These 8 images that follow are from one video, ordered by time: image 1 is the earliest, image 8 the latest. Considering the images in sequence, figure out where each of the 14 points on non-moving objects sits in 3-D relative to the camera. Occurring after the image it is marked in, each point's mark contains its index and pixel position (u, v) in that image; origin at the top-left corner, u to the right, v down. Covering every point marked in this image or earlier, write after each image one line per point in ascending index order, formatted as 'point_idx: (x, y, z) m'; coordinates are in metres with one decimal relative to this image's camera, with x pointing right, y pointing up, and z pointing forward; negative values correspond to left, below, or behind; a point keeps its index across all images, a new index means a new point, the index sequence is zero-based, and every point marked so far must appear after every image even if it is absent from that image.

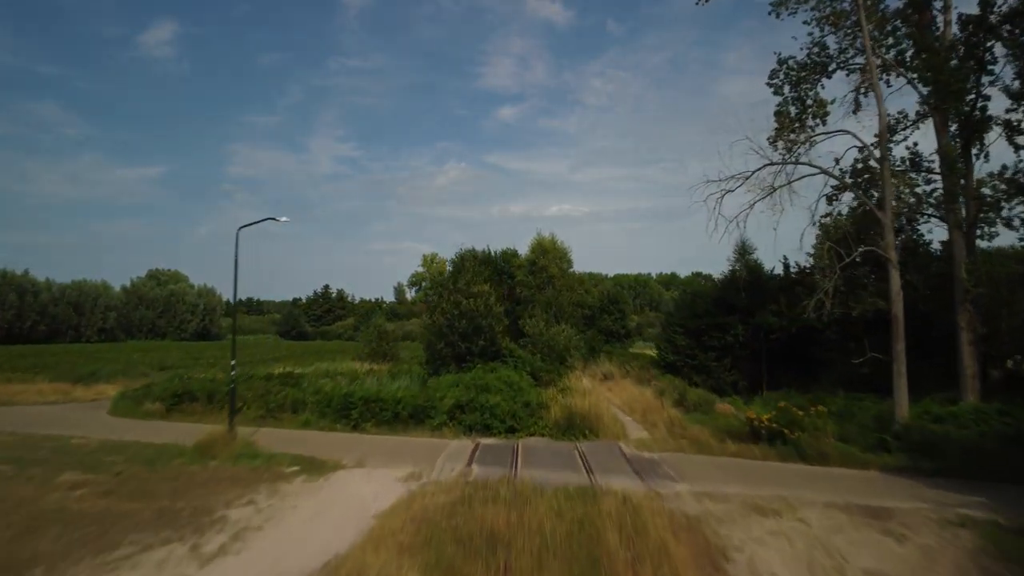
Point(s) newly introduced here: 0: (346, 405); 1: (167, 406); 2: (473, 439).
0: (-4.0, -2.8, +14.5) m
1: (-9.2, -3.1, +16.2) m
2: (-0.8, -3.3, +13.0) m
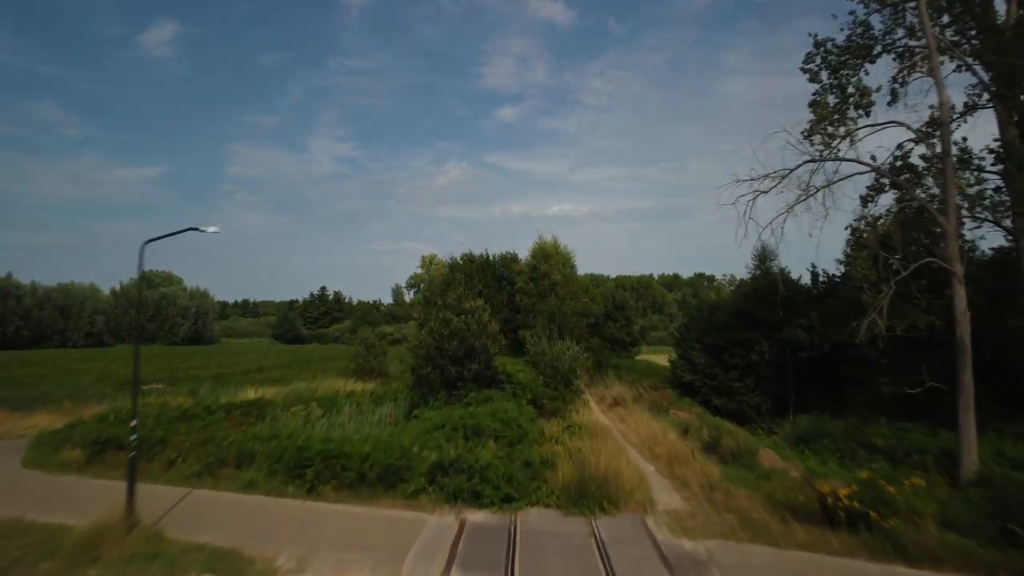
0: (-4.0, -3.3, +11.6) m
1: (-9.3, -3.6, +13.2) m
2: (-0.9, -3.8, +10.1) m
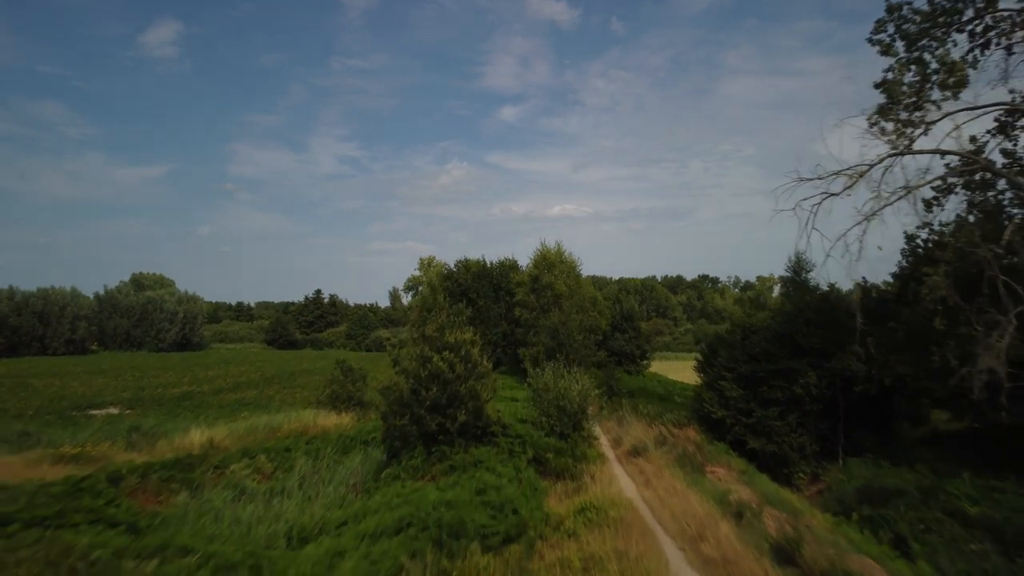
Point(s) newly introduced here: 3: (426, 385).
0: (-4.2, -4.0, +7.5) m
1: (-9.4, -4.3, +9.1) m
2: (-1.0, -4.5, +6.0) m
3: (-2.2, -2.4, +15.2) m
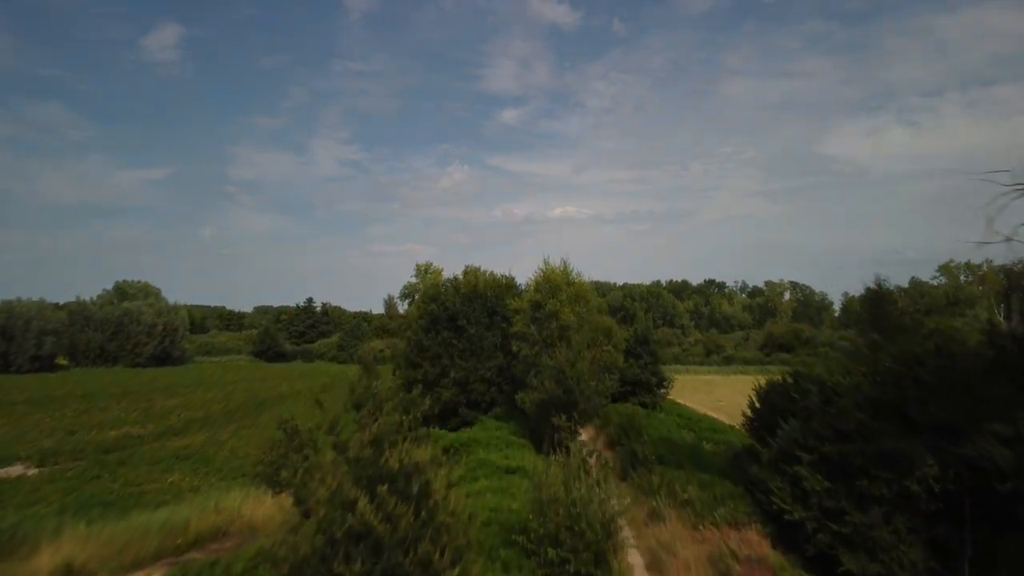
0: (-4.4, -5.3, +1.1) m
1: (-9.6, -5.6, +2.8) m
2: (-1.3, -5.7, -0.4) m
3: (-2.4, -3.7, +8.8) m
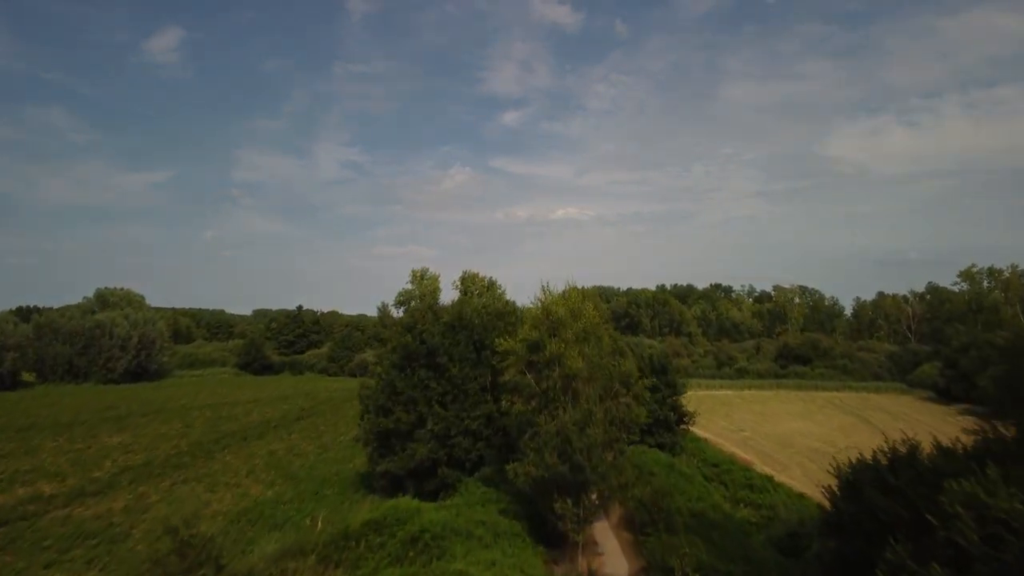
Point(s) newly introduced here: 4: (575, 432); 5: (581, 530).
0: (-4.8, -6.5, -5.2) m
1: (-10.0, -6.9, -3.6) m
2: (-1.7, -6.9, -6.7) m
3: (-2.8, -4.9, +2.5) m
4: (+2.0, -4.6, +19.2) m
5: (+2.9, -6.2, +17.5) m
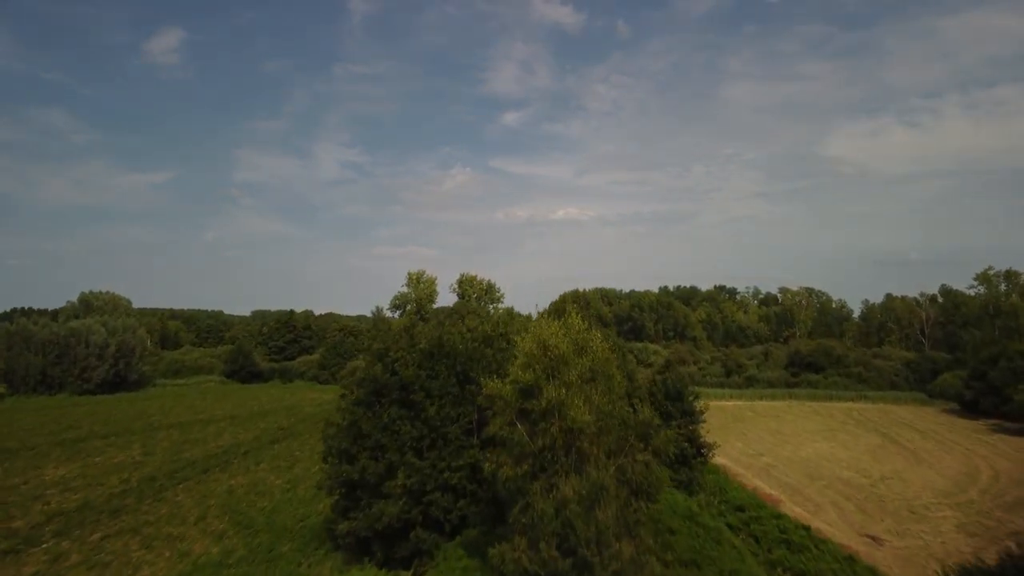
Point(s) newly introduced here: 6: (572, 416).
0: (-5.2, -7.3, -10.0) m
1: (-10.4, -7.6, -8.3) m
2: (-2.1, -7.7, -11.5) m
3: (-3.2, -5.7, -2.3) m
4: (+1.6, -5.3, +14.5) m
5: (+2.5, -7.0, +12.7) m
6: (+1.6, -3.4, +16.2) m
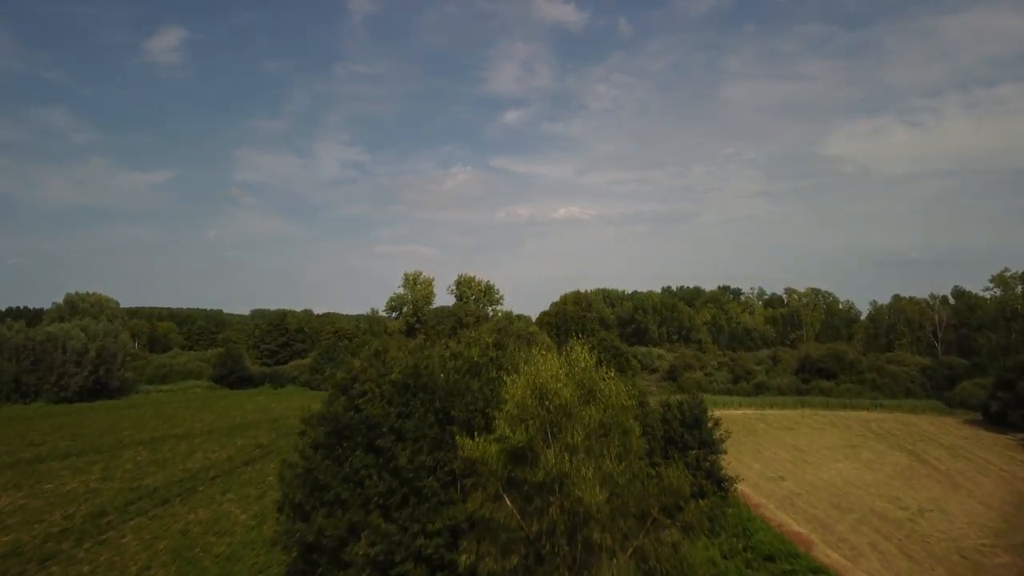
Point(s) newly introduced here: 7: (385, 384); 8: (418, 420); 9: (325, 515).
0: (-5.5, -7.9, -14.1) m
1: (-10.7, -8.3, -12.4) m
2: (-2.4, -8.3, -15.6) m
3: (-3.5, -6.3, -6.4) m
4: (+1.3, -5.9, +10.3) m
5: (+2.2, -7.6, +8.6) m
6: (+1.3, -4.0, +12.1) m
7: (-4.1, -3.0, +19.4) m
8: (-2.9, -4.1, +18.7) m
9: (-5.5, -6.7, +17.8) m
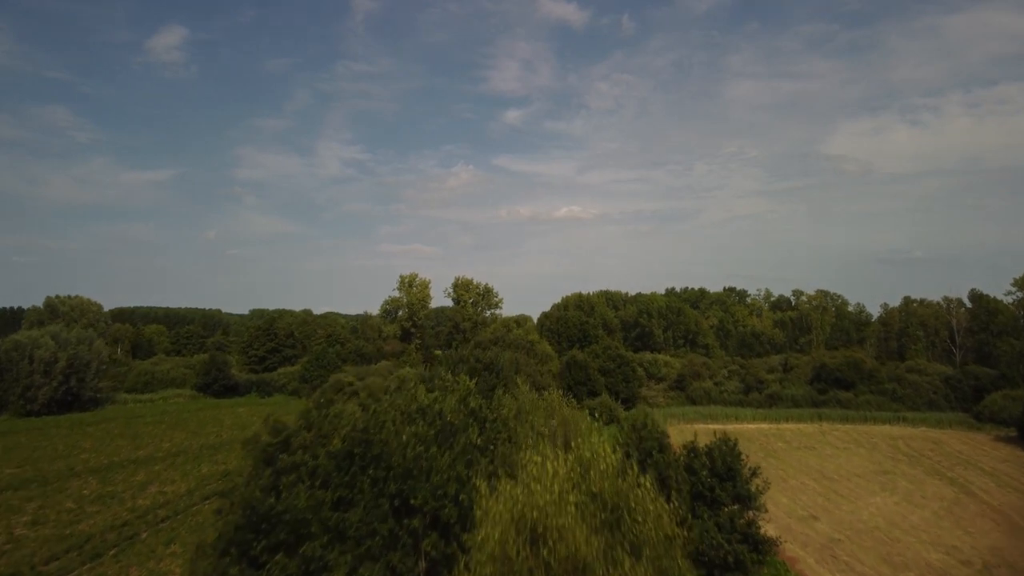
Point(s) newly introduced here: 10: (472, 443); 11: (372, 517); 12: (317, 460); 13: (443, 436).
0: (-5.9, -8.8, -19.4) m
1: (-11.1, -9.1, -17.7) m
2: (-2.8, -9.2, -21.0) m
3: (-3.9, -7.2, -11.7) m
4: (+1.0, -6.7, +5.0) m
5: (+1.9, -8.4, +3.3) m
6: (+0.9, -4.8, +6.7) m
7: (-4.4, -3.8, +14.0) m
8: (-3.2, -4.9, +13.4) m
9: (-5.9, -7.5, +12.5) m
10: (-0.6, -3.3, +16.0) m
11: (-3.1, -5.0, +13.4) m
12: (-4.5, -3.9, +14.0) m
13: (-1.6, -3.5, +15.4) m
